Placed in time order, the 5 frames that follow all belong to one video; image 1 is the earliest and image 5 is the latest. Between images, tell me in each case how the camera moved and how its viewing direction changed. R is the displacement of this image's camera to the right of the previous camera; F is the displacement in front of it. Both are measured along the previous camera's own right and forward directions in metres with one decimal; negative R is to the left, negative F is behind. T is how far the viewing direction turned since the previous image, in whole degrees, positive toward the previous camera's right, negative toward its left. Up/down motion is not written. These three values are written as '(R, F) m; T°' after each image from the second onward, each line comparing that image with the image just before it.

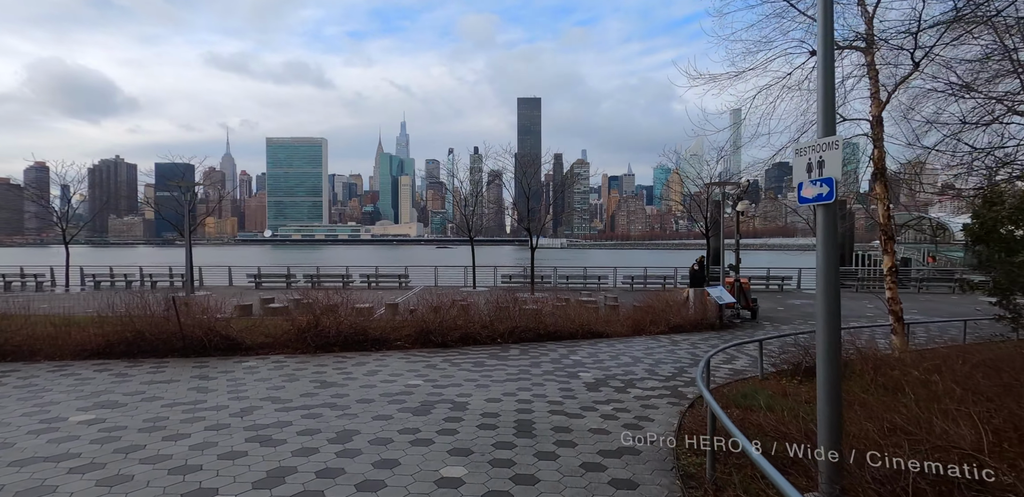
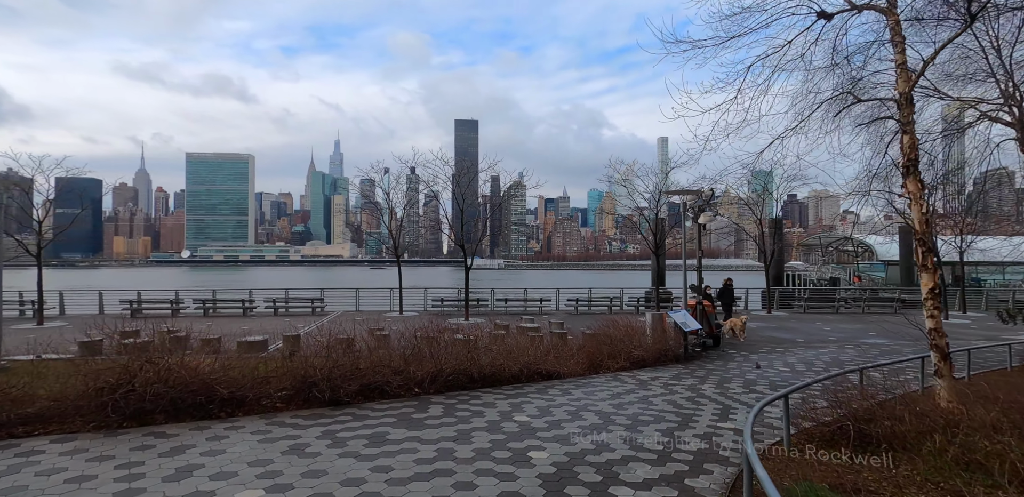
(+0.2, +2.9) m; +6°
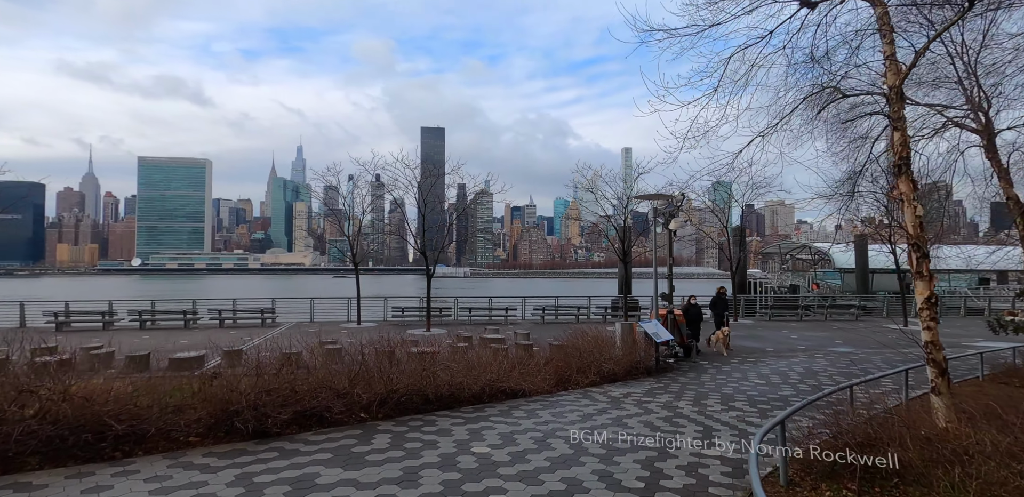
(+0.1, +0.9) m; +3°
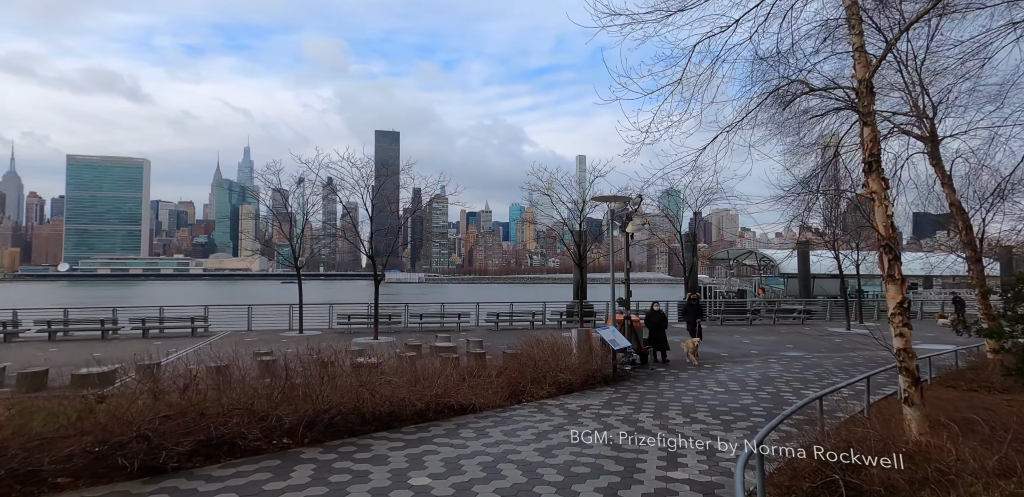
(+0.1, +0.8) m; +4°
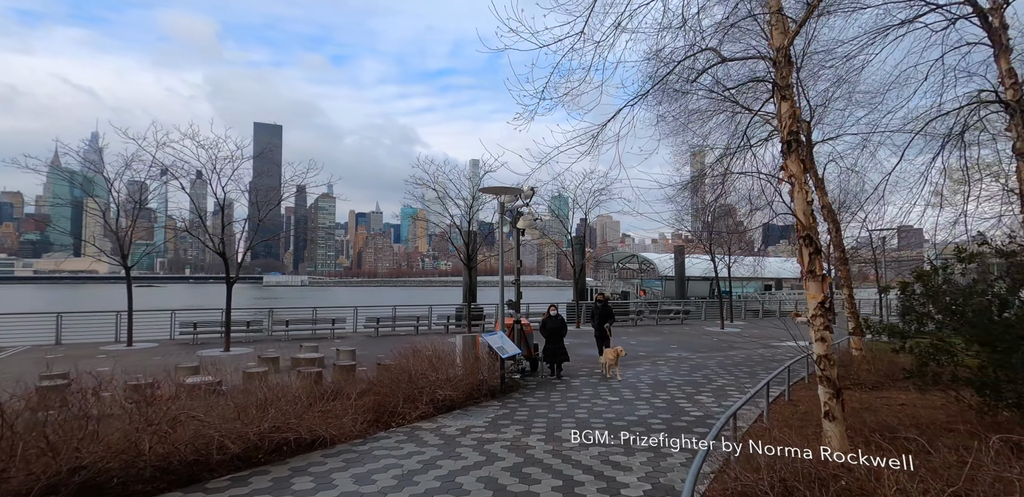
(+0.3, +1.6) m; +10°
